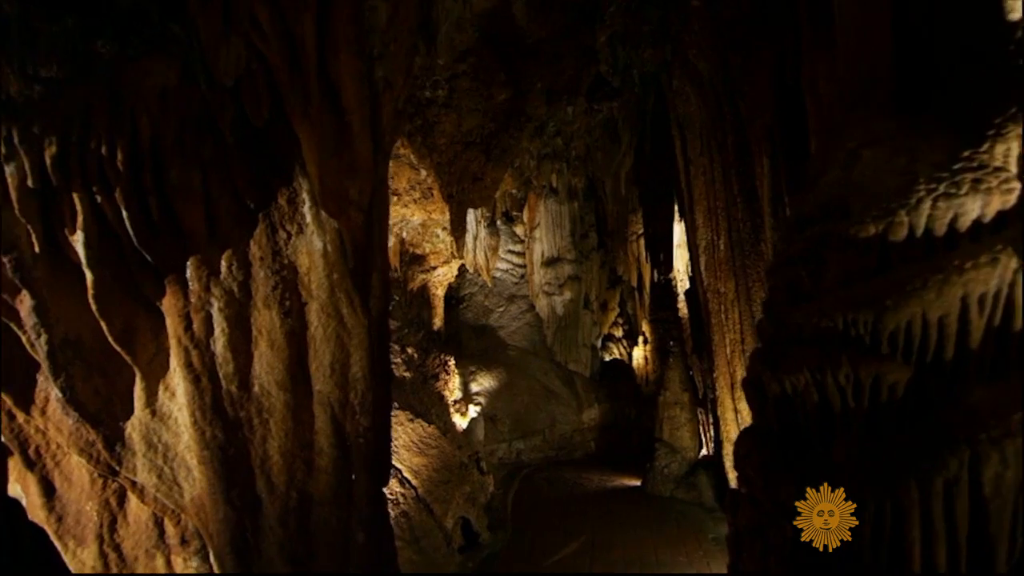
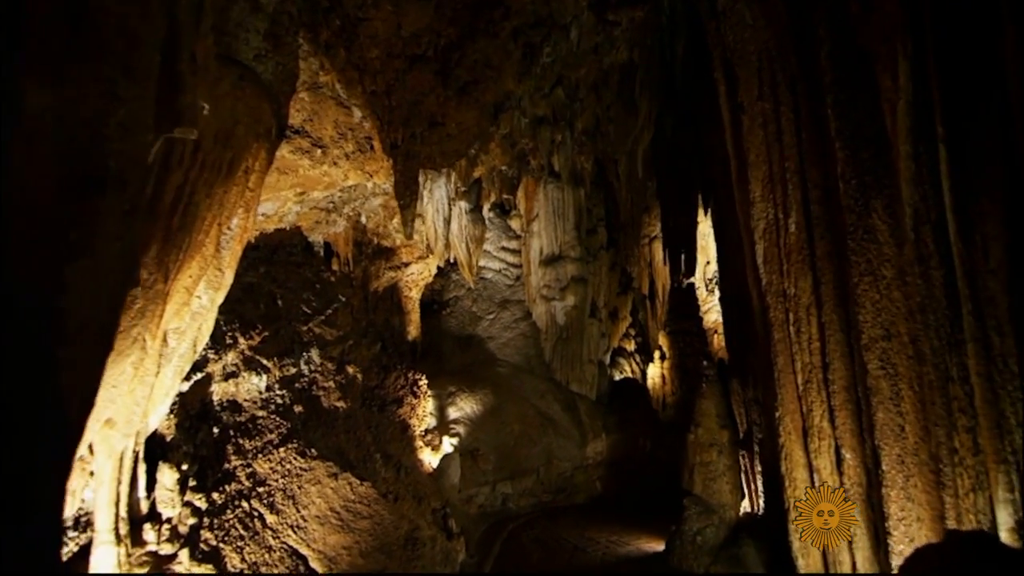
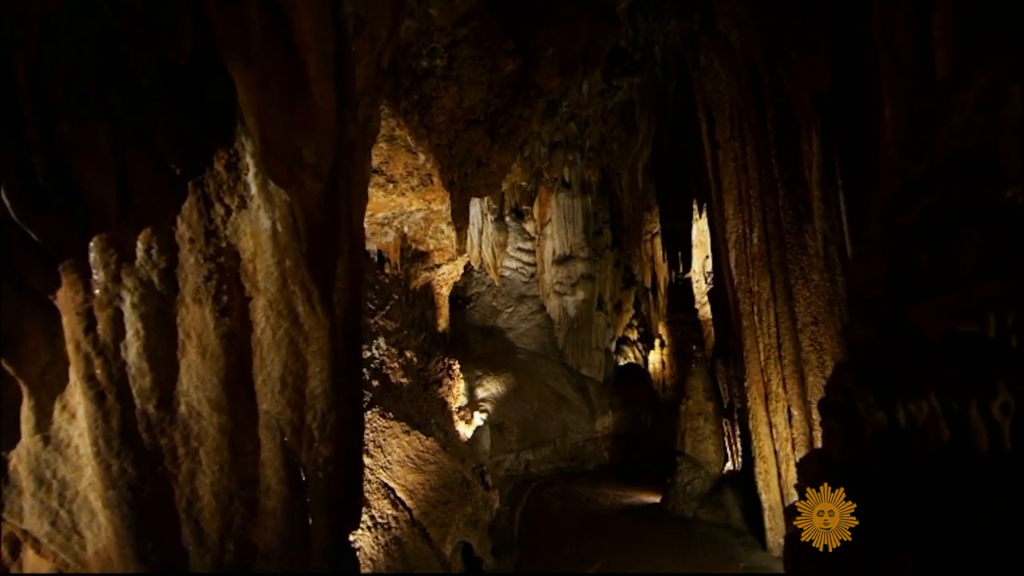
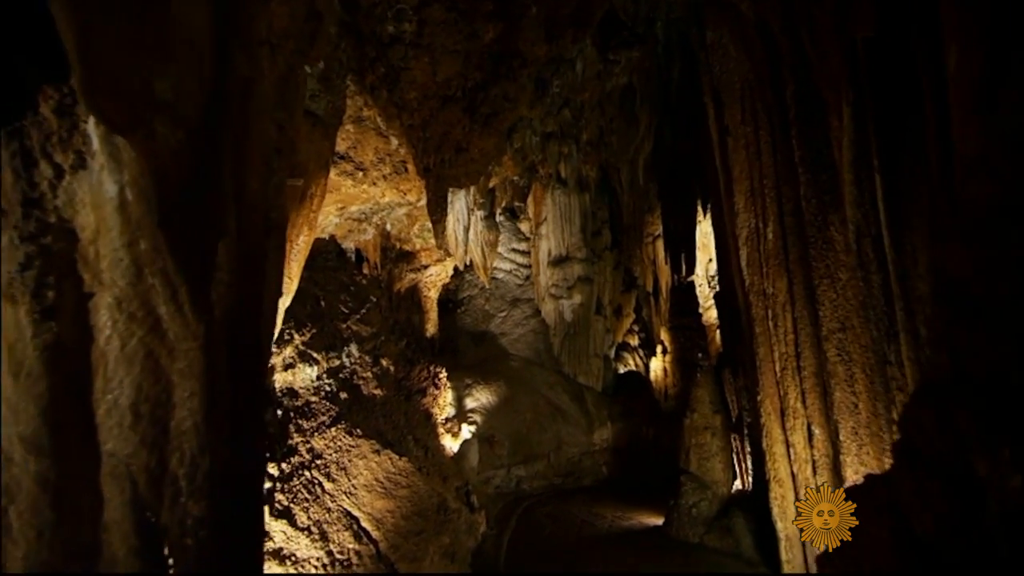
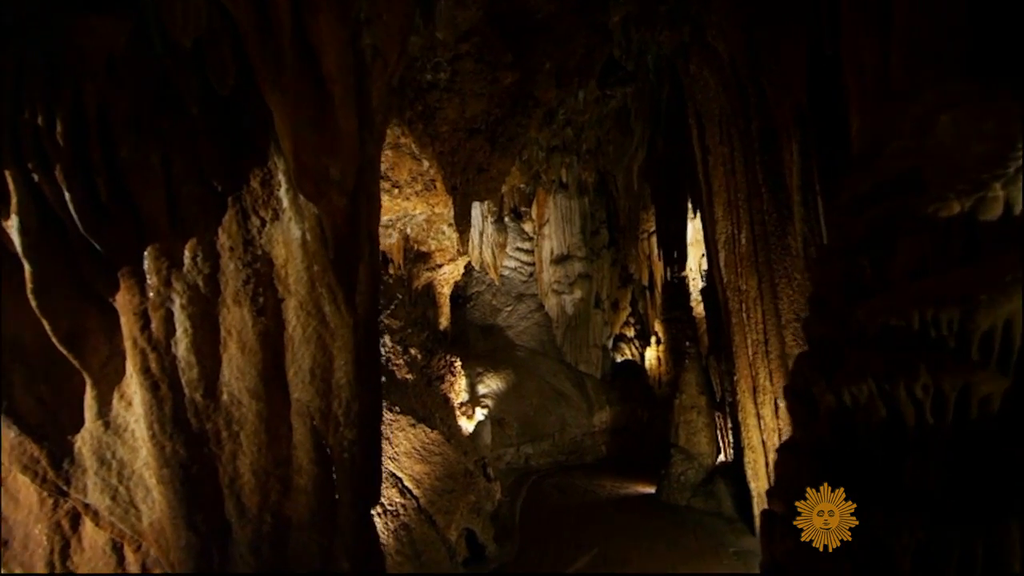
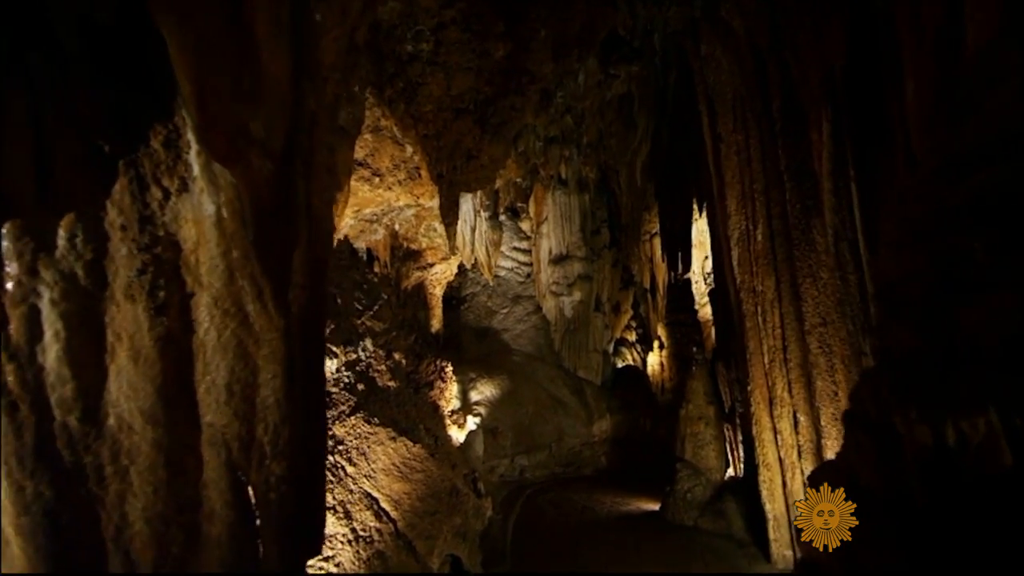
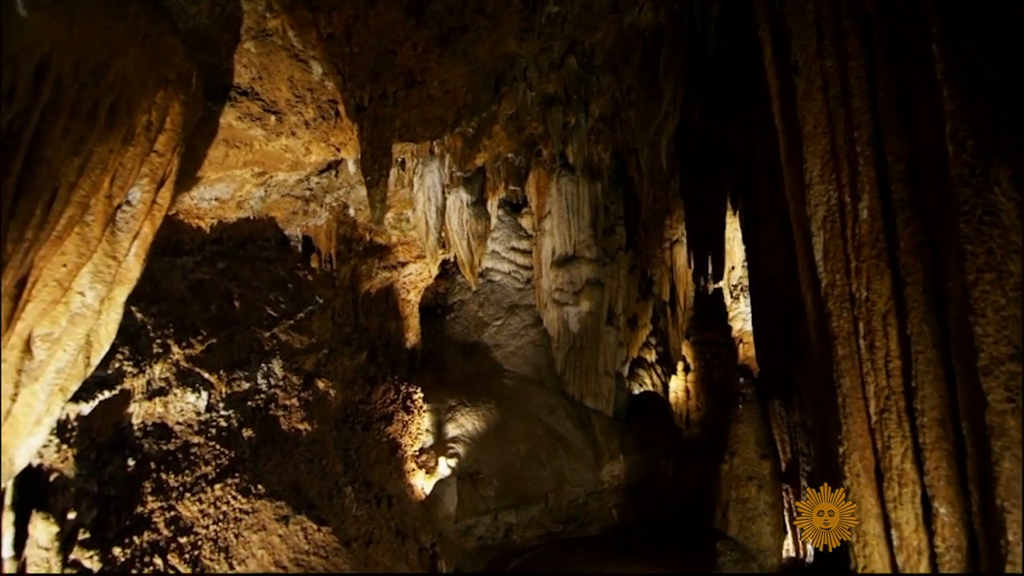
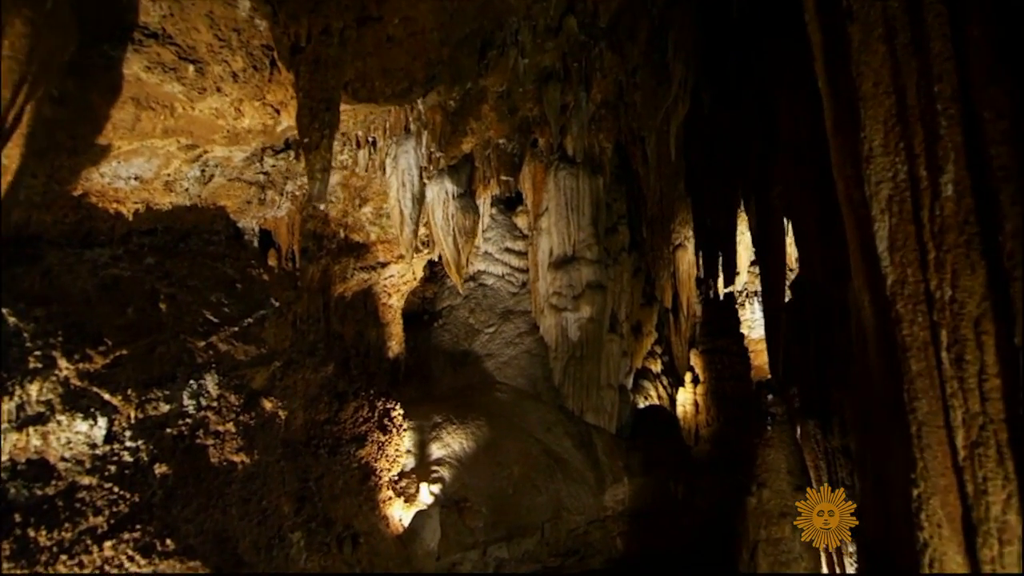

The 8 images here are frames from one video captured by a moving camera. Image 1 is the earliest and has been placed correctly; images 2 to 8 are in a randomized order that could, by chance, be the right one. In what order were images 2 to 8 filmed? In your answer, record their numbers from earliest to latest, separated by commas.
5, 3, 6, 4, 2, 7, 8
